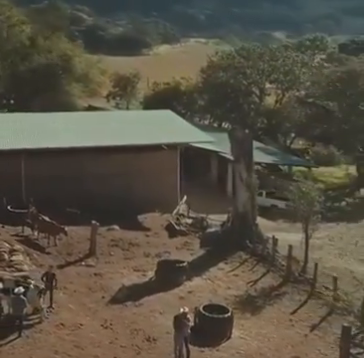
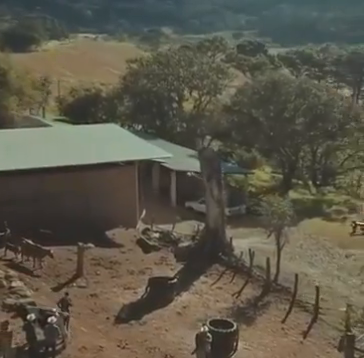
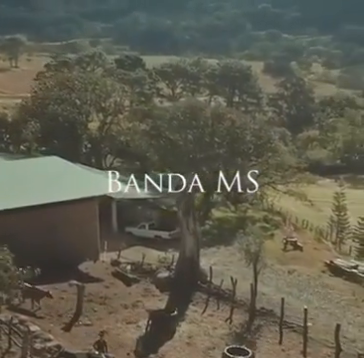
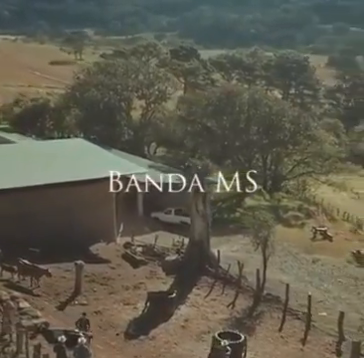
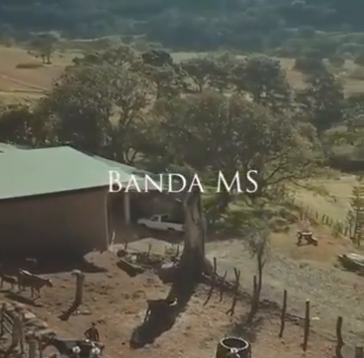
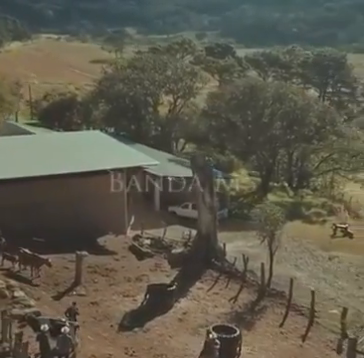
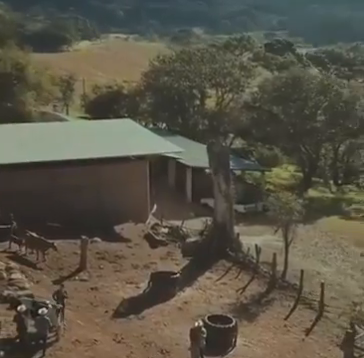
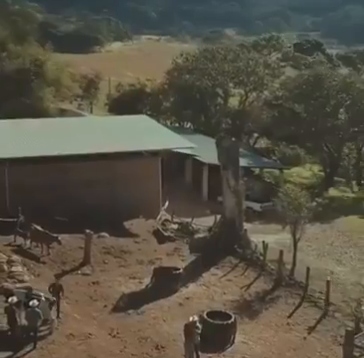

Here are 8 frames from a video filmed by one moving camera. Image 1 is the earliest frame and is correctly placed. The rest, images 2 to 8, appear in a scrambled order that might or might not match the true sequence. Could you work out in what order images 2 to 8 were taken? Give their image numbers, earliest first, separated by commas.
8, 7, 2, 6, 4, 5, 3
